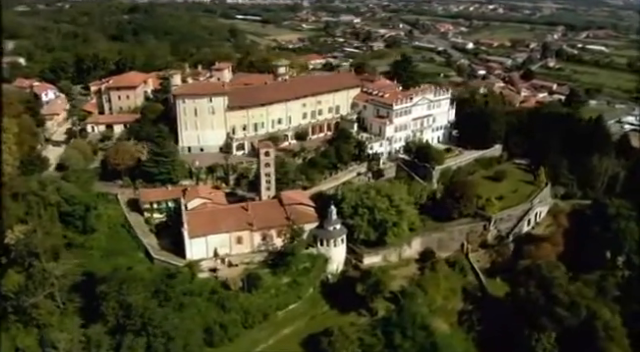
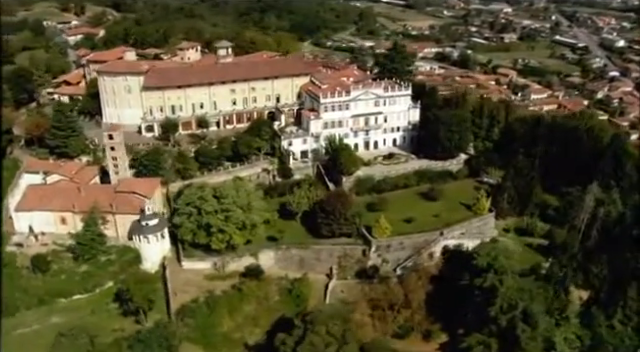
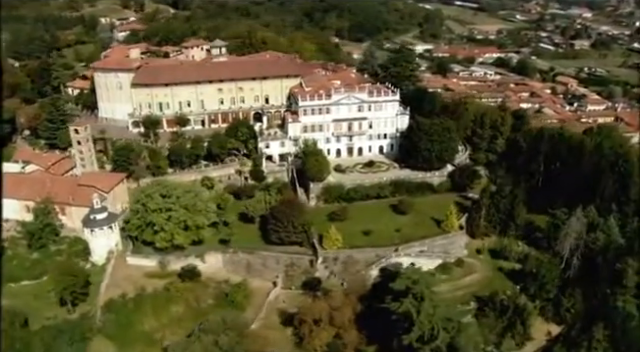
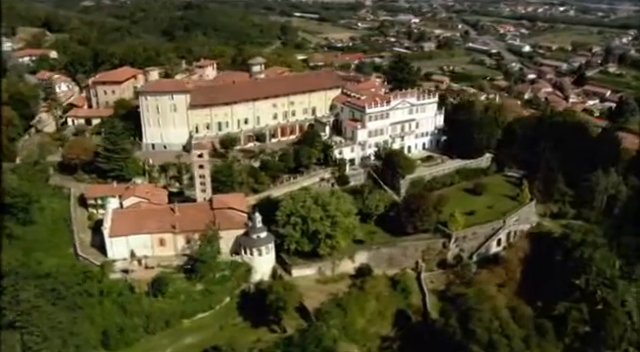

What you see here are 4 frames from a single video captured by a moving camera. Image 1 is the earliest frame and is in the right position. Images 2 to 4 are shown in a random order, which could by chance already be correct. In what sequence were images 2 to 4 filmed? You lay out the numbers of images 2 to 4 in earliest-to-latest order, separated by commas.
4, 2, 3
